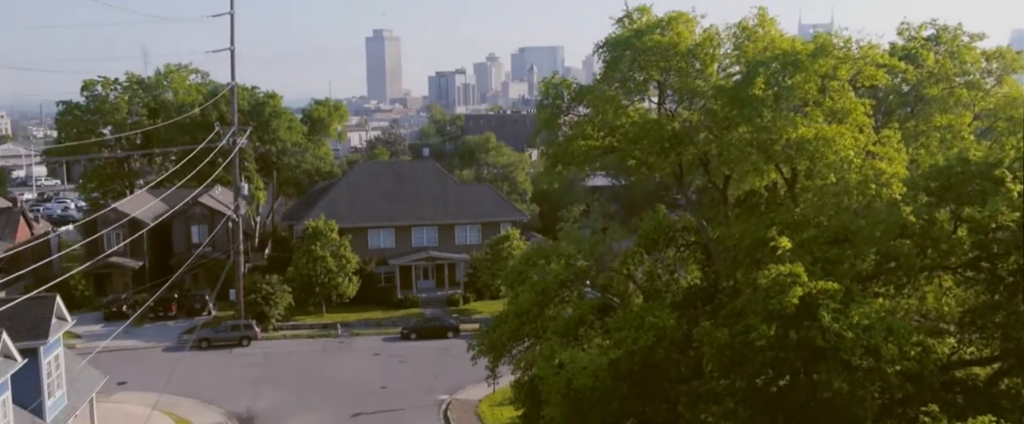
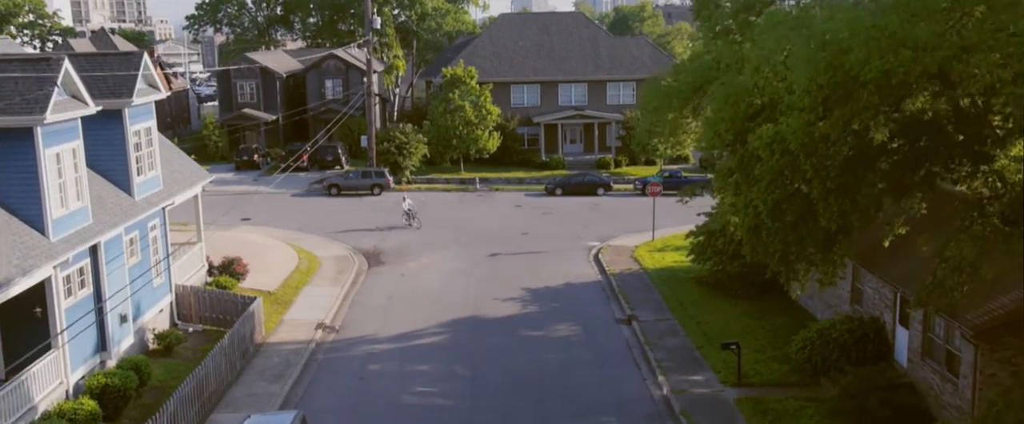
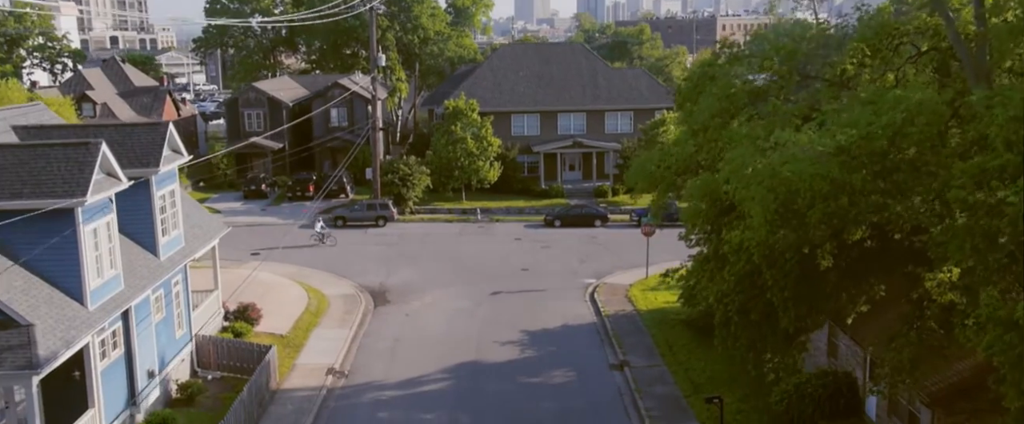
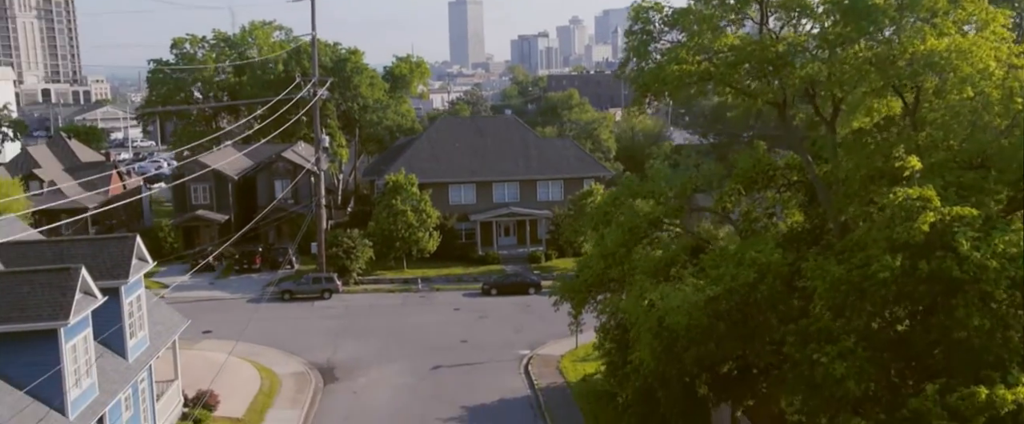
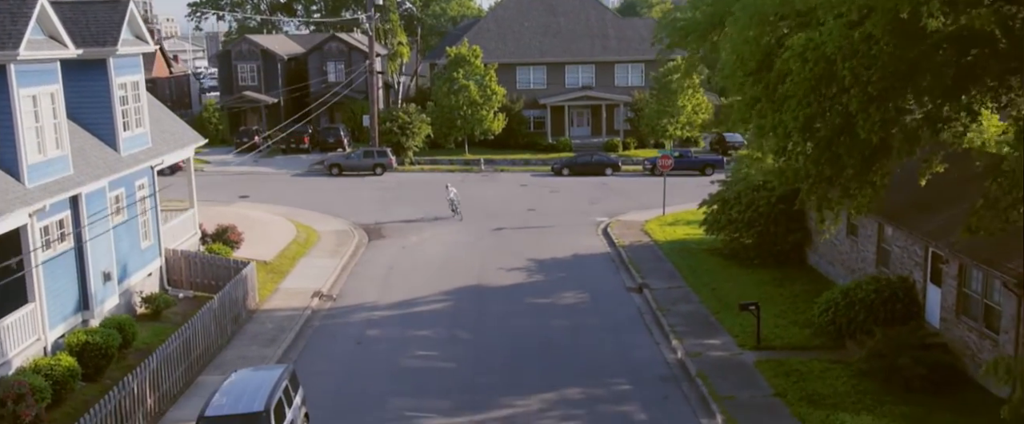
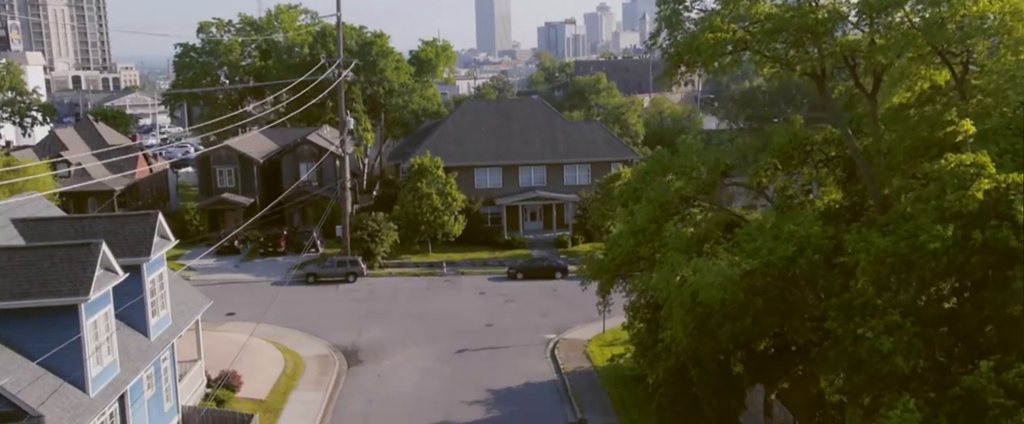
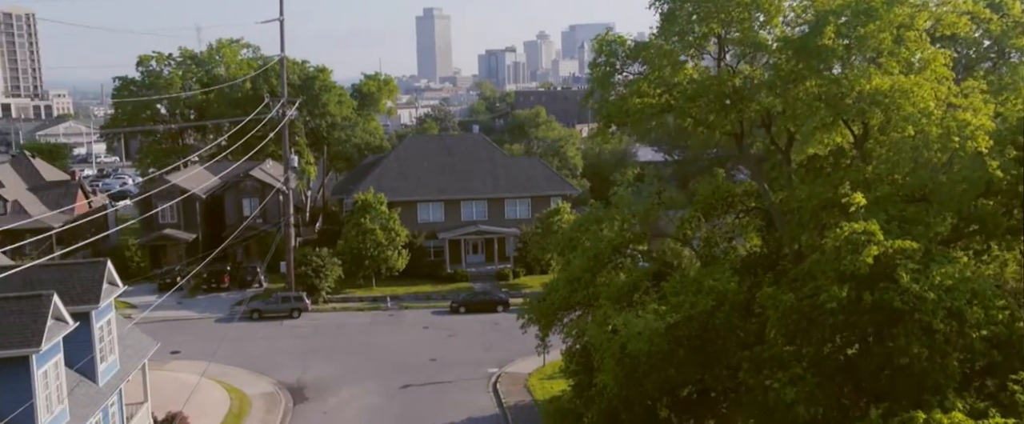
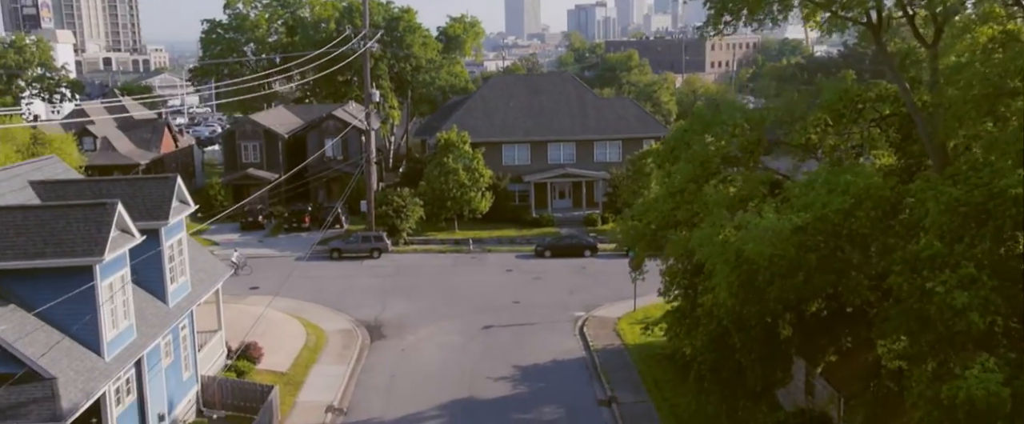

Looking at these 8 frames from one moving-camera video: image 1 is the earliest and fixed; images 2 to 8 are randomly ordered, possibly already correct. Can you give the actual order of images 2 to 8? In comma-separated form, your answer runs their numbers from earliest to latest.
7, 4, 6, 8, 3, 2, 5
